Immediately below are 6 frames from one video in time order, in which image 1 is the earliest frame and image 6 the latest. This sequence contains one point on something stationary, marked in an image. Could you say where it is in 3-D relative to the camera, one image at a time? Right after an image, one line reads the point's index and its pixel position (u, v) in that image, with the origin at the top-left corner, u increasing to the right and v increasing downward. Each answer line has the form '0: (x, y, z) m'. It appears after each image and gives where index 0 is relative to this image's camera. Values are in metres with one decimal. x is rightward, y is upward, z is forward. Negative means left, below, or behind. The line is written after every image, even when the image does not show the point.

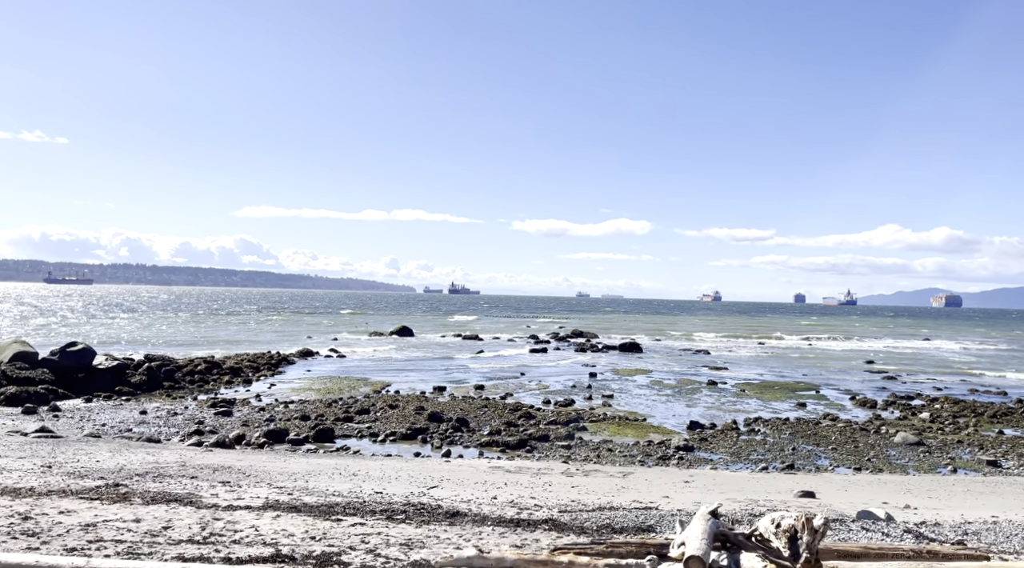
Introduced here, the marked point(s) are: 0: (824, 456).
0: (+5.5, -3.1, +16.6) m
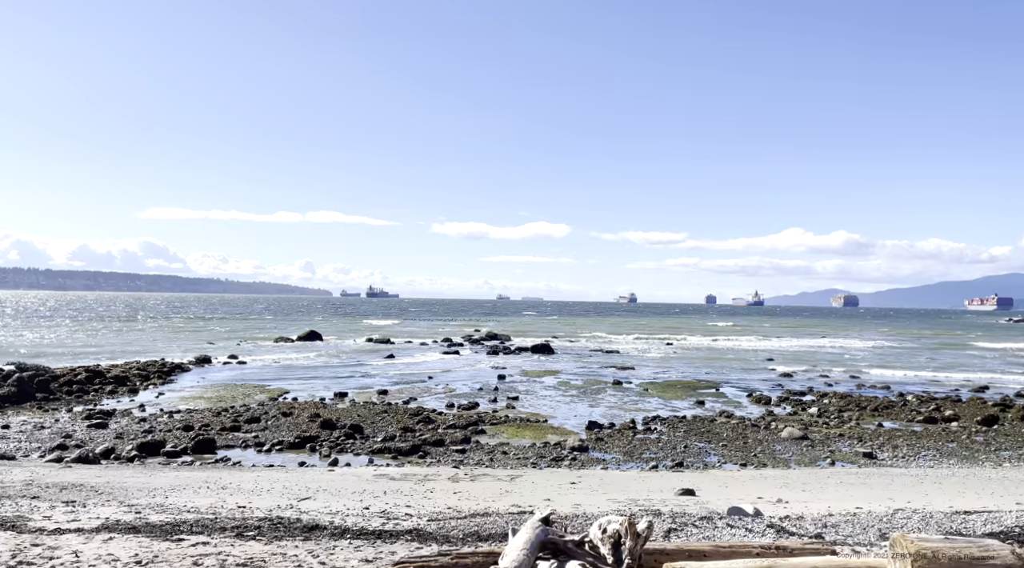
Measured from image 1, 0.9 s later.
0: (+3.7, -3.1, +17.0) m
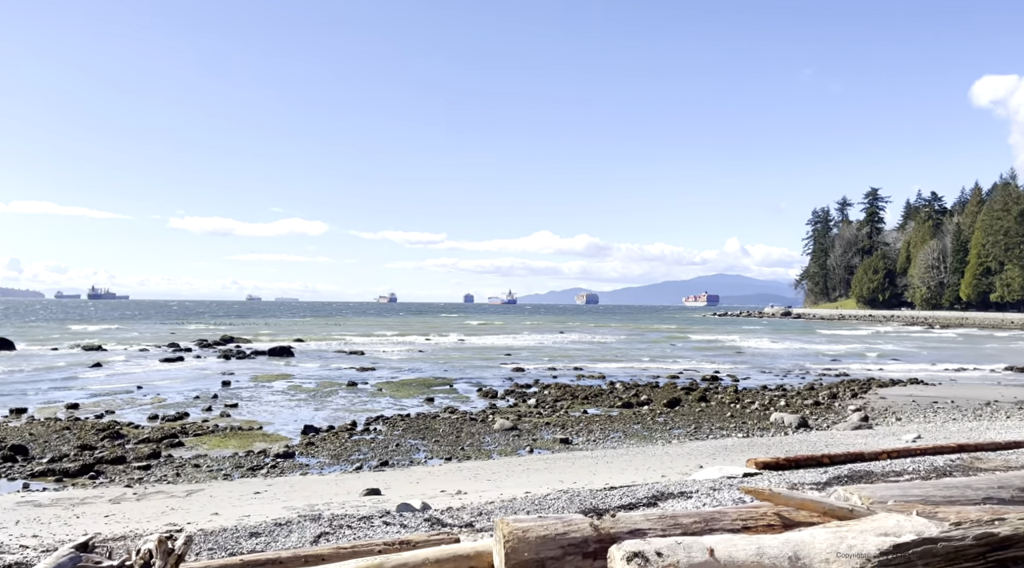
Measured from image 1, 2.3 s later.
0: (-1.7, -3.1, +17.2) m
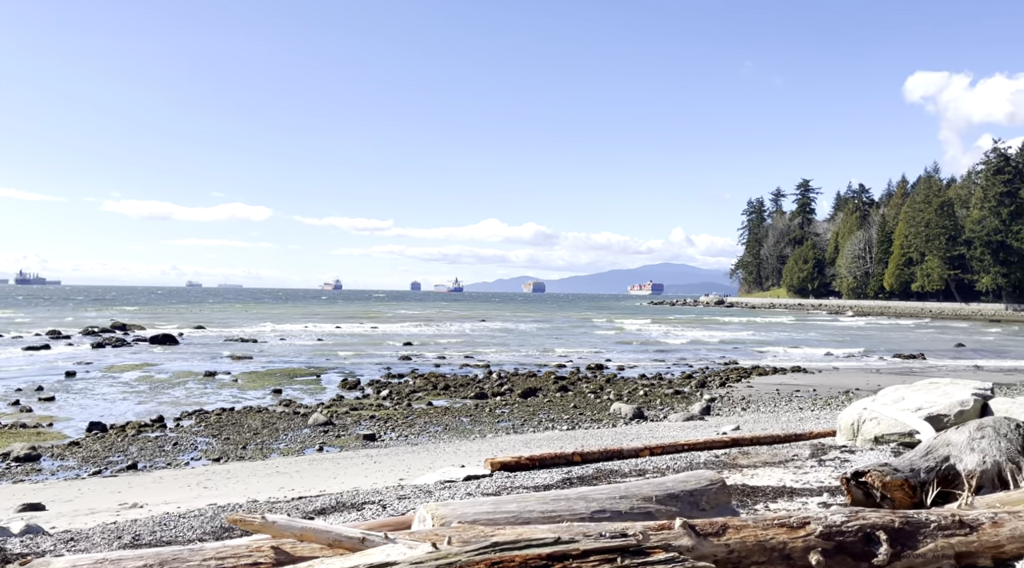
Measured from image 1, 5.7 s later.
0: (-5.4, -2.8, +15.8) m
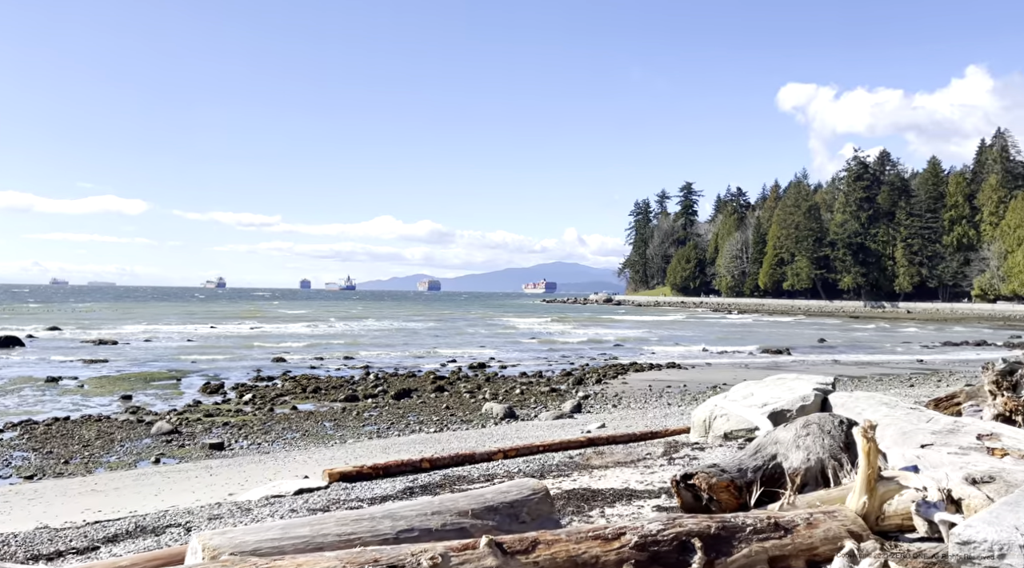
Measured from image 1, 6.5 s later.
0: (-7.7, -2.8, +14.6) m
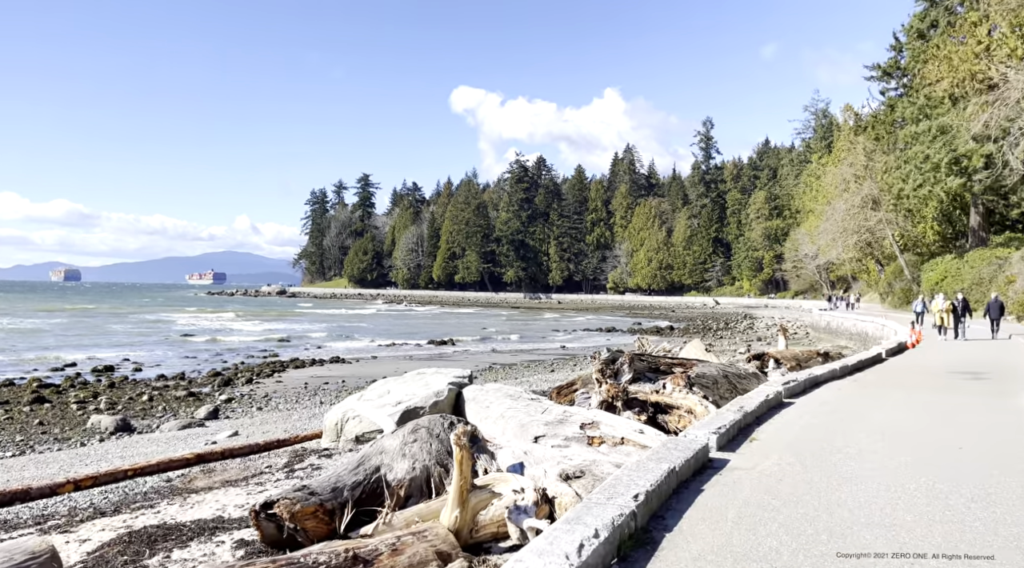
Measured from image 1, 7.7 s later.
0: (-12.8, -2.7, +10.1) m
